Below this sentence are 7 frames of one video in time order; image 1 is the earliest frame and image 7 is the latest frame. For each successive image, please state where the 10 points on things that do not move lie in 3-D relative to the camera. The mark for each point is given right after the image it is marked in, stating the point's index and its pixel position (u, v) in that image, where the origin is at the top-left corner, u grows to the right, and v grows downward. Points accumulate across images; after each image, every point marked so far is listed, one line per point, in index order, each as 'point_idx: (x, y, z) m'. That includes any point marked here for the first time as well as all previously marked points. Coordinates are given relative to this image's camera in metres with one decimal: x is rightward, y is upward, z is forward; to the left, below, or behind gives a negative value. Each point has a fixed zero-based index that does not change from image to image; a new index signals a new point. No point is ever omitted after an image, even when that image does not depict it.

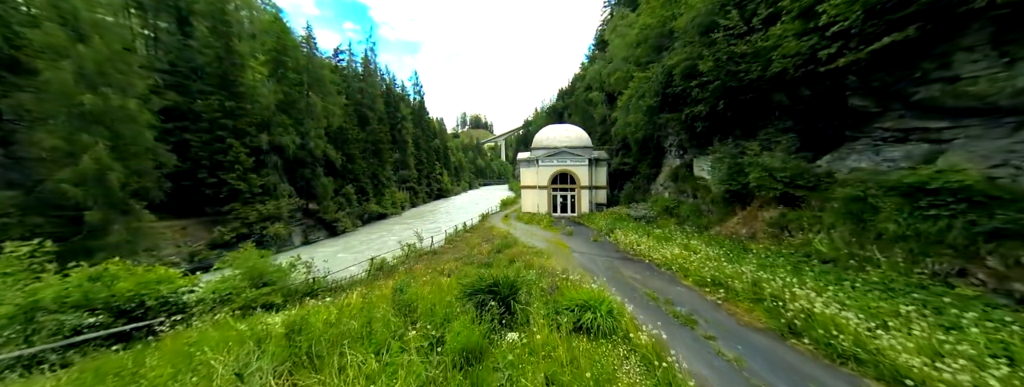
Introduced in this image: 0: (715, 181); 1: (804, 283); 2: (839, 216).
0: (+7.8, +0.5, +11.0) m
1: (+5.1, -1.6, +5.0) m
2: (+7.0, -0.5, +6.2) m
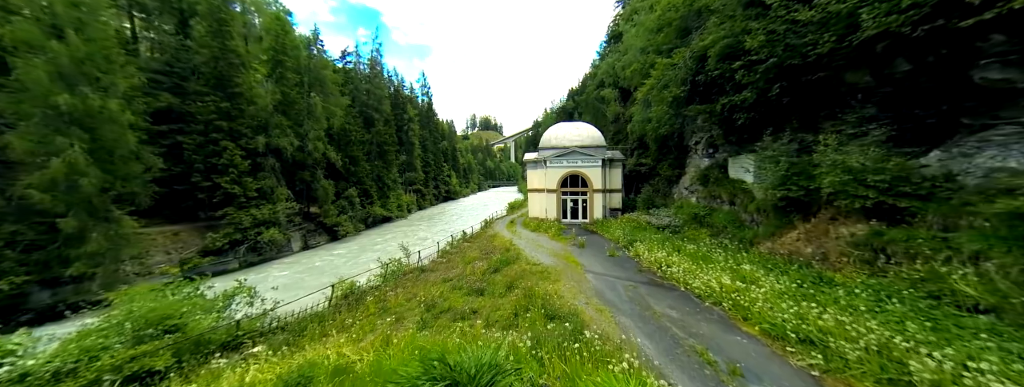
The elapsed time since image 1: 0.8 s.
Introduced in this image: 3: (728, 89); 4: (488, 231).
0: (+7.8, +0.2, +8.9) m
1: (+4.9, -1.8, +3.0) m
2: (+6.9, -0.7, +4.1) m
3: (+7.8, +3.7, +10.4) m
4: (-1.6, -2.6, +19.3) m
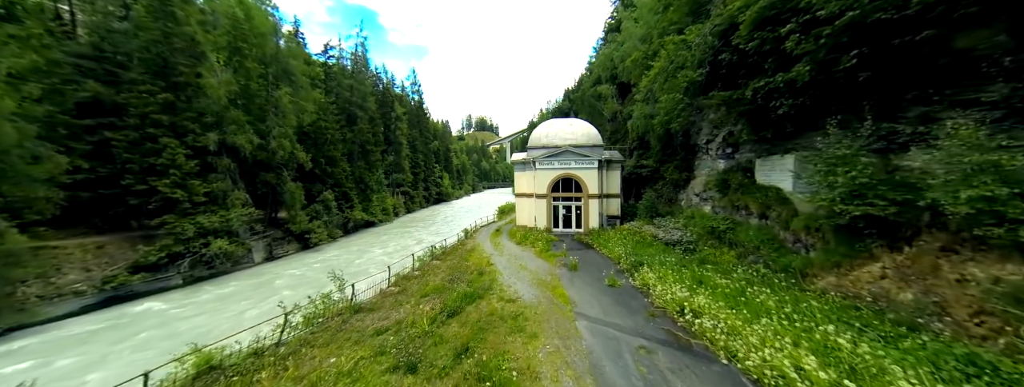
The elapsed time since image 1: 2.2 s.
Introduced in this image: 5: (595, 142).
0: (+7.0, -0.1, +6.4) m
1: (+4.1, -2.1, +0.5) m
2: (+6.1, -1.0, +1.6) m
3: (+7.0, +3.4, +7.9) m
4: (-2.5, -3.0, +16.7) m
5: (+5.8, +3.6, +19.8) m
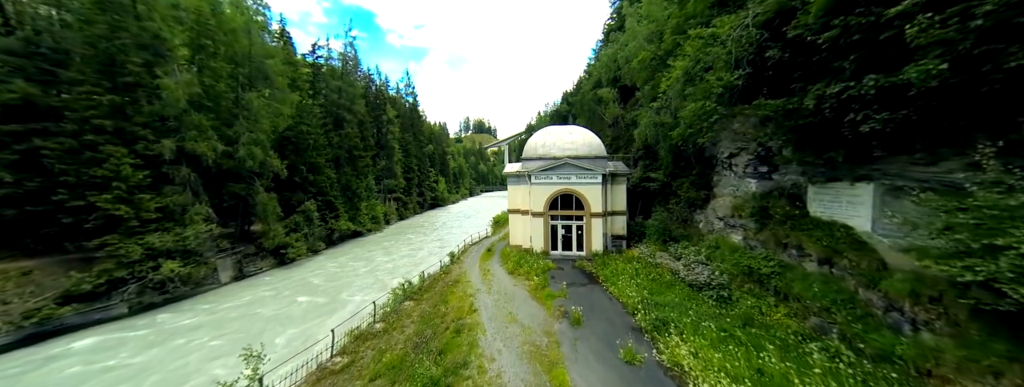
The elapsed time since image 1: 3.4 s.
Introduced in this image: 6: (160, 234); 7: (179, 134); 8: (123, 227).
0: (+6.6, -1.0, +4.2) m
1: (+3.8, -3.0, -1.8) m
2: (+5.8, -1.9, -0.6) m
3: (+6.6, +2.5, +5.8) m
4: (-3.0, -4.0, +14.4) m
5: (+5.3, +2.5, +17.7) m
6: (-22.1, -2.5, +18.0) m
7: (-22.9, +4.1, +19.7) m
8: (-22.5, -1.9, +16.6) m
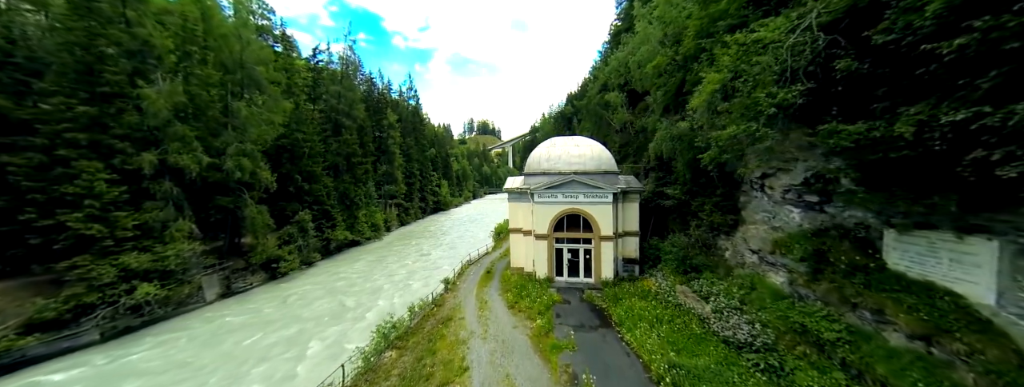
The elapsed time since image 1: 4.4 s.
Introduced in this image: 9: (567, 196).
0: (+6.5, -2.0, +2.6) m
1: (+3.6, -3.9, -3.4) m
2: (+5.6, -2.8, -2.3) m
3: (+6.5, +1.5, +4.1) m
4: (-3.0, -5.0, +12.9) m
5: (+5.4, +1.5, +16.0) m
6: (-22.1, -3.5, +16.7) m
7: (-22.8, +3.1, +18.4) m
8: (-22.5, -3.0, +15.3) m
9: (+2.9, -0.1, +14.8) m
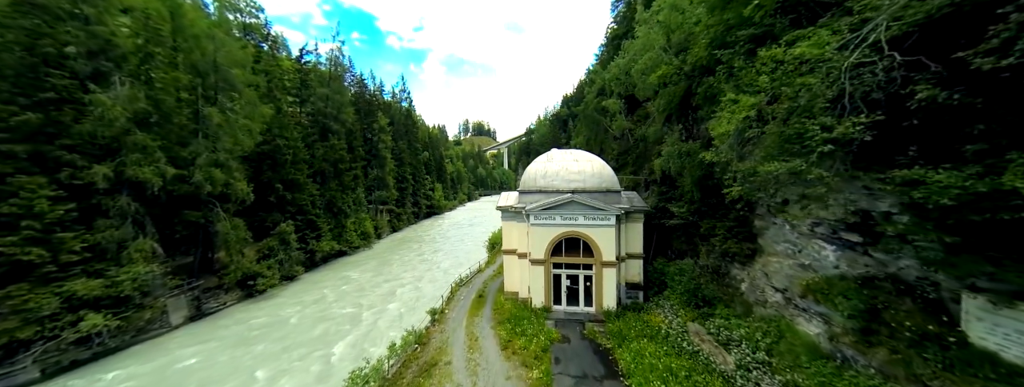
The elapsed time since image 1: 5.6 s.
0: (+6.4, -3.0, +1.3) m
1: (+3.7, -4.8, -4.7) m
2: (+5.6, -3.8, -3.5) m
3: (+6.4, +0.5, +2.9) m
4: (-3.3, -6.0, +11.5) m
5: (+5.1, +0.5, +14.8) m
6: (-22.4, -4.5, +14.9) m
7: (-23.2, +2.1, +16.7) m
8: (-22.8, -4.0, +13.6) m
9: (+2.5, -1.1, +13.5) m
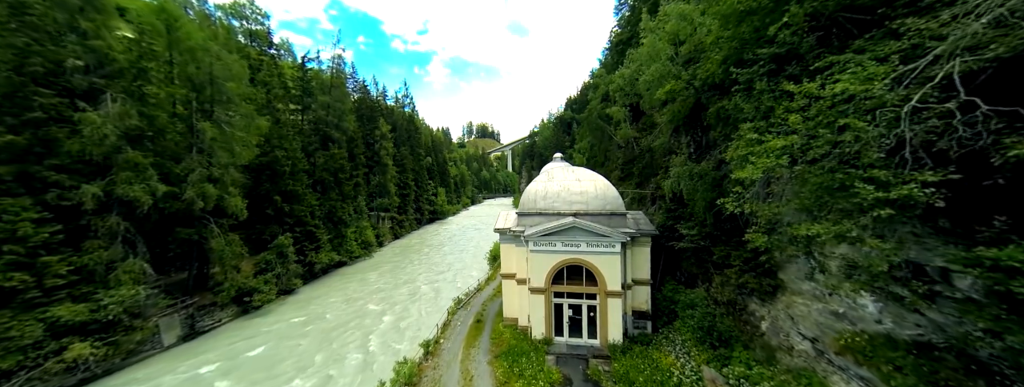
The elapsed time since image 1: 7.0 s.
0: (+6.1, -3.9, +0.3) m
1: (+3.3, -5.8, -5.6) m
2: (+5.3, -4.7, -4.5) m
3: (+6.1, -0.5, +1.9) m
4: (-3.4, -7.1, +10.6) m
5: (+5.0, -0.6, +13.8) m
6: (-22.5, -5.7, +14.4) m
7: (-23.2, +0.9, +16.2) m
8: (-22.9, -5.1, +13.0) m
9: (+2.5, -2.2, +12.6) m
